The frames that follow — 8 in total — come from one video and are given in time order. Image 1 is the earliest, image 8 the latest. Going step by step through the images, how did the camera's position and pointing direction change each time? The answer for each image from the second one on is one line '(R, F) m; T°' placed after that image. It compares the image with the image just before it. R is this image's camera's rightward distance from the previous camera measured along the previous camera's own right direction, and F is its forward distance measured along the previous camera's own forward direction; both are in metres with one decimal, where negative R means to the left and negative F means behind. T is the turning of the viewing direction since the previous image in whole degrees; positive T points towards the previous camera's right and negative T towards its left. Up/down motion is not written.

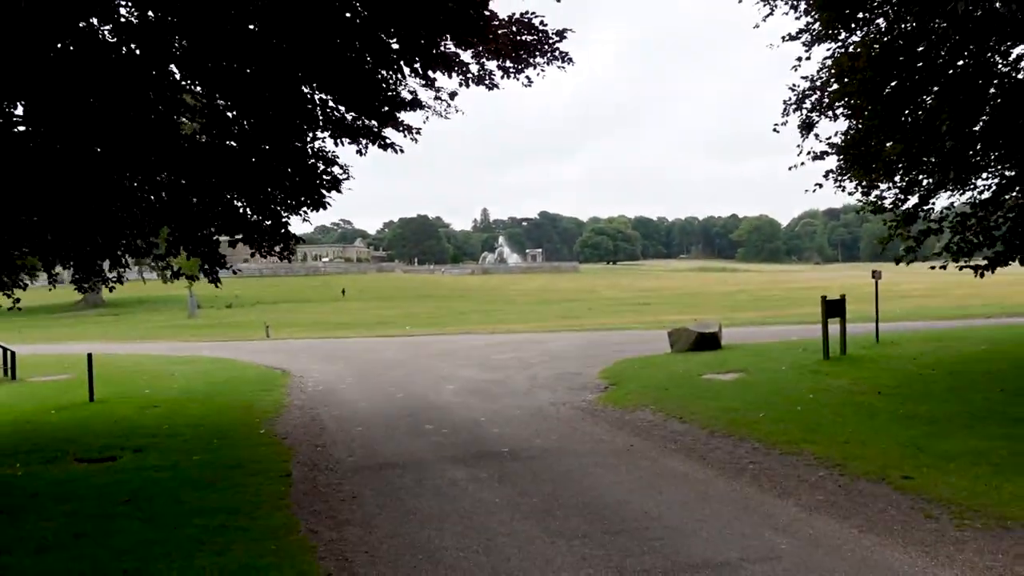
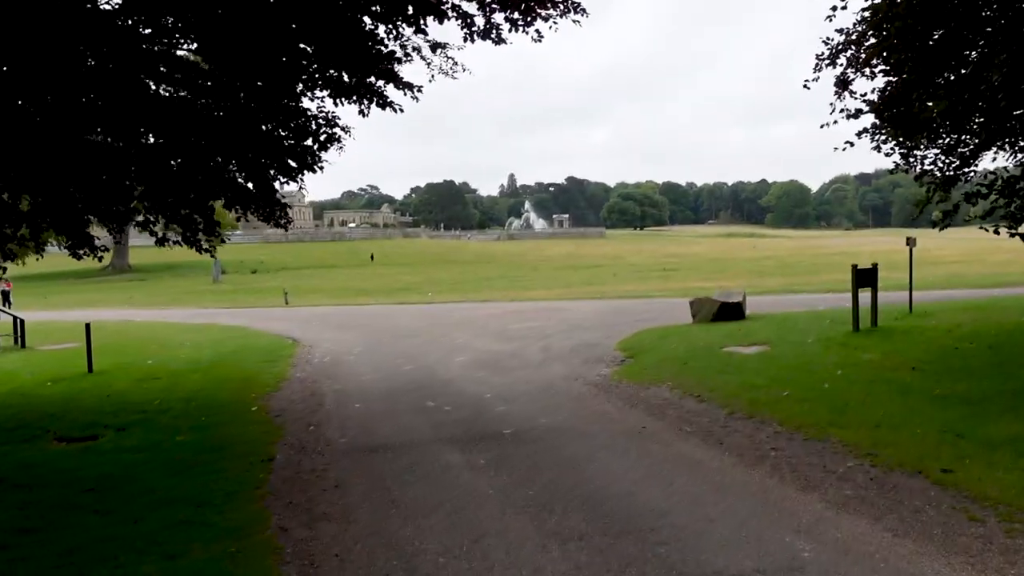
(+0.2, +0.7) m; -2°
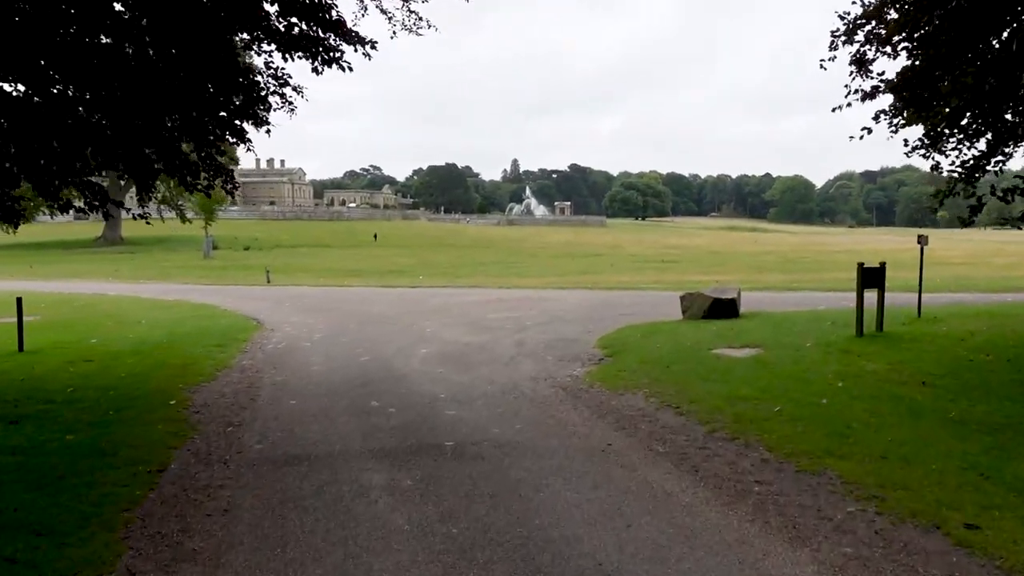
(+0.4, +1.2) m; 0°
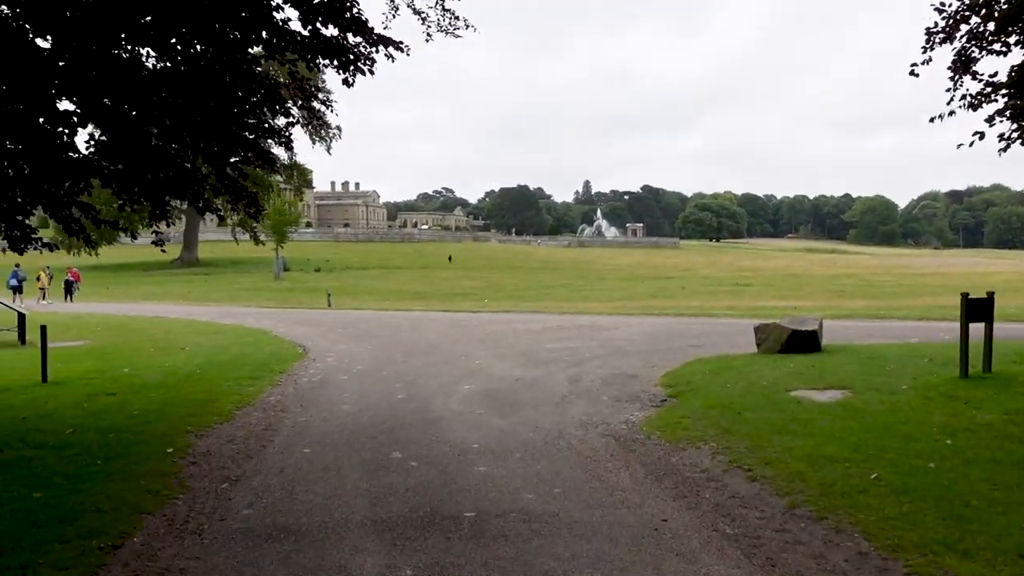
(+0.2, +1.2) m; -4°
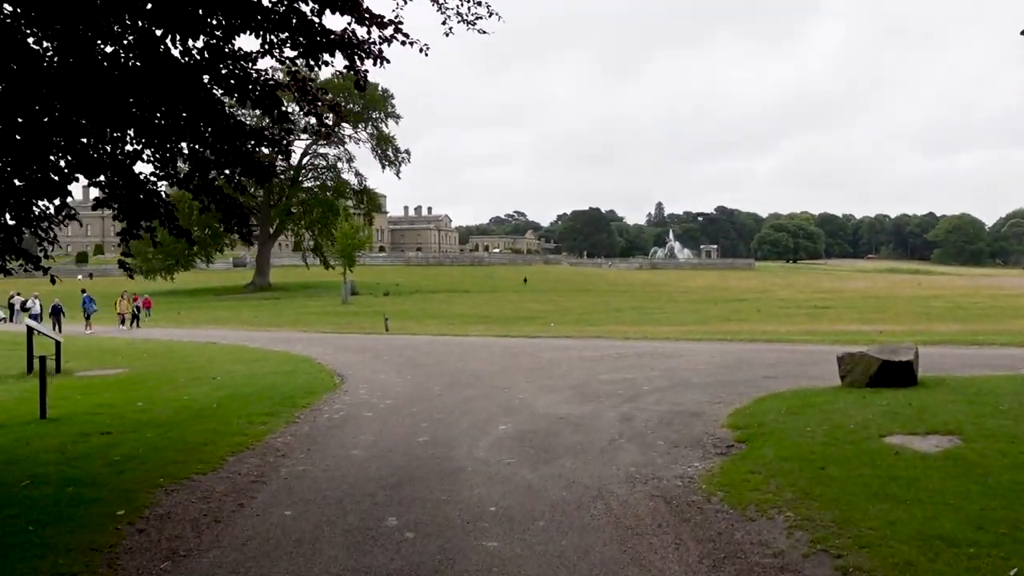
(+0.4, +1.5) m; -5°
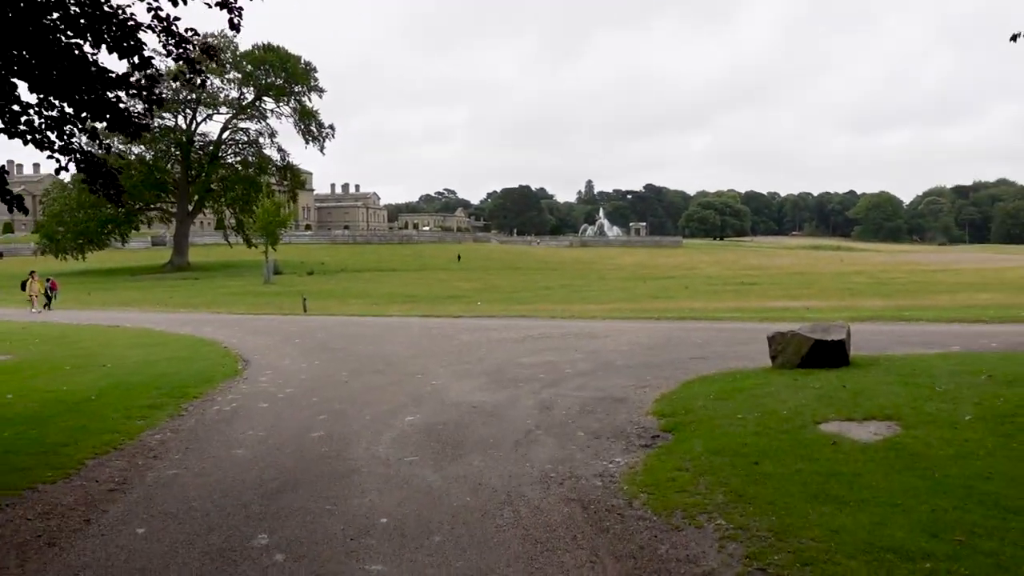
(+0.2, +0.9) m; +4°
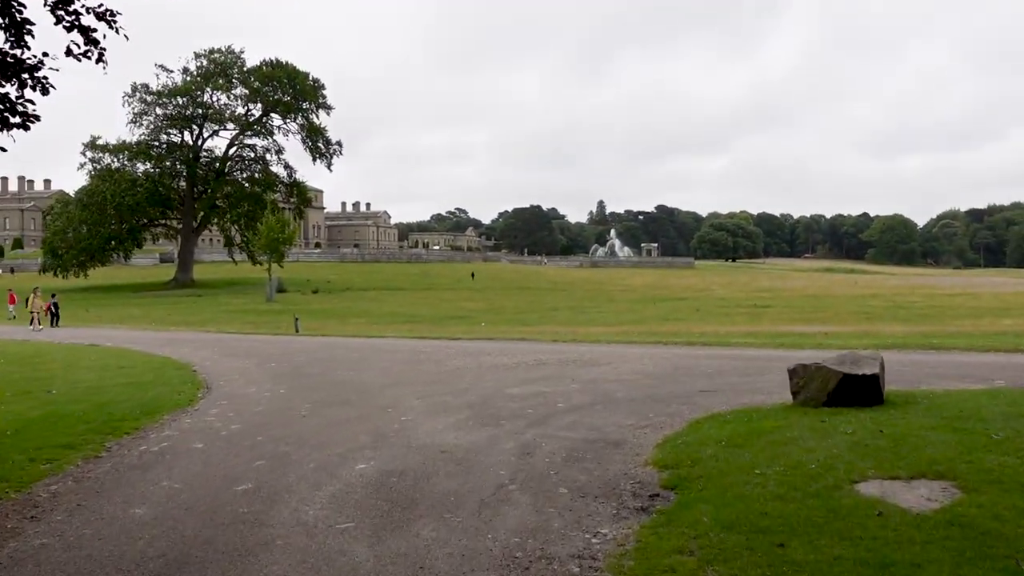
(+0.3, +1.5) m; -1°
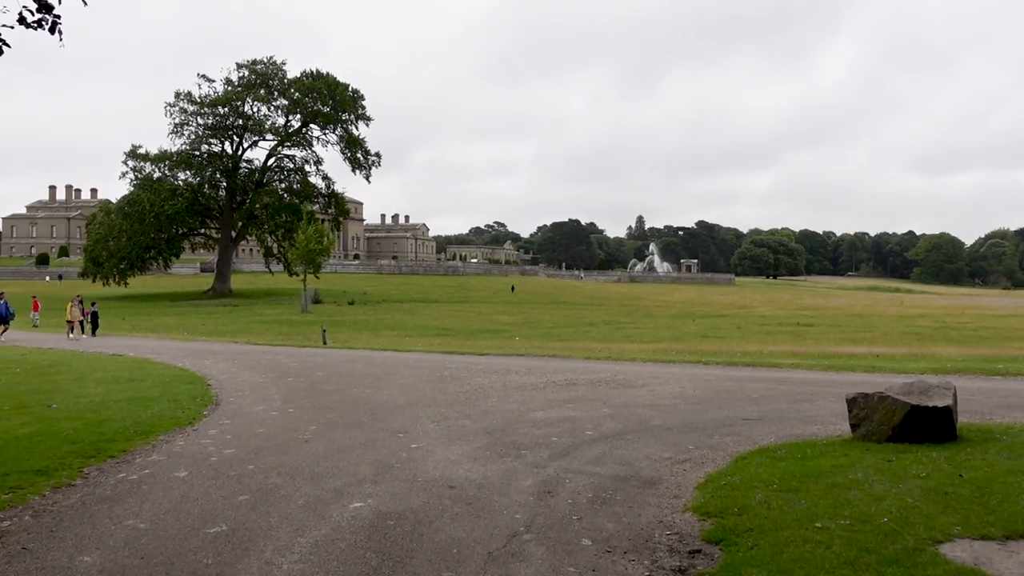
(+0.1, +1.0) m; -2°
